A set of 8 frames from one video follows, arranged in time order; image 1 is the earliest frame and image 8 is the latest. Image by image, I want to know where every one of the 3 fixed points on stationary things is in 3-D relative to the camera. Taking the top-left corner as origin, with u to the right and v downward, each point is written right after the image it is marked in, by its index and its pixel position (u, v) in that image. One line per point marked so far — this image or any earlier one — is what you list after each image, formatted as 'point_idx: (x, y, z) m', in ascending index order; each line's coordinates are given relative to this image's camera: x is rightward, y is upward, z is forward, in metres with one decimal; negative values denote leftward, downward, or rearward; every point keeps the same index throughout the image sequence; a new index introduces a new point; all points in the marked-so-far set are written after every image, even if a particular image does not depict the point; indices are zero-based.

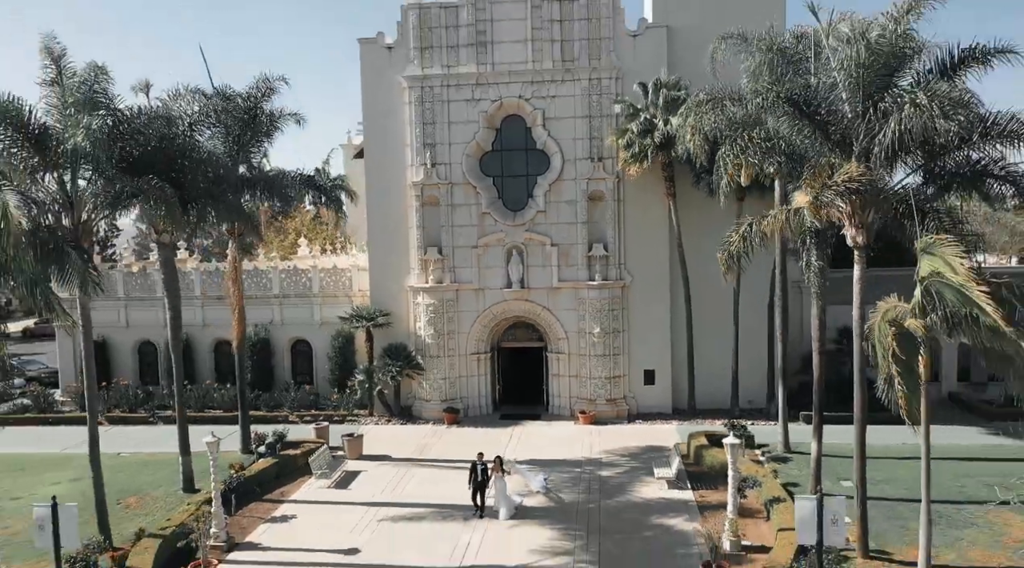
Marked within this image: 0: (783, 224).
0: (+4.2, +0.9, +13.9) m
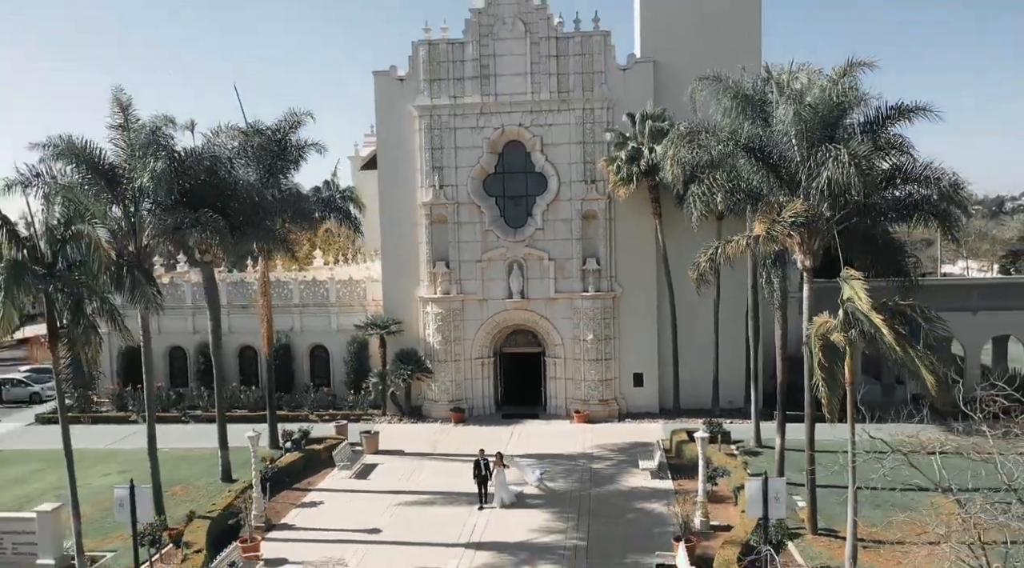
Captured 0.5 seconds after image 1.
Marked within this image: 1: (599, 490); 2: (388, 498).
0: (+4.2, +0.6, +16.2) m
1: (+1.9, -4.5, +18.7) m
2: (-2.7, -4.7, +19.1) m
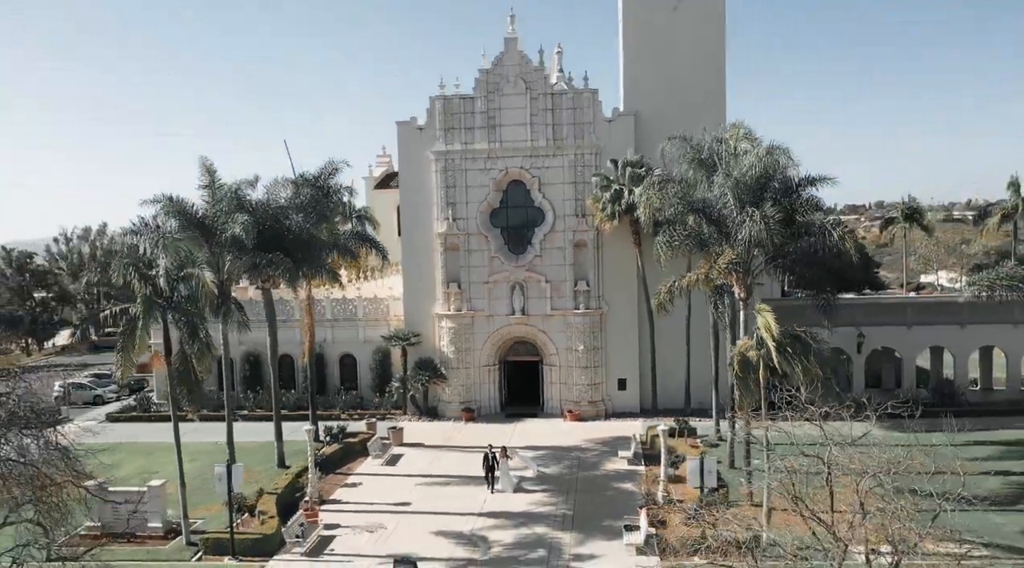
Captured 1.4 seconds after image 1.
0: (+4.3, 0.0, +20.6) m
1: (+2.0, -5.1, +23.2) m
2: (-2.6, -5.3, +23.5) m
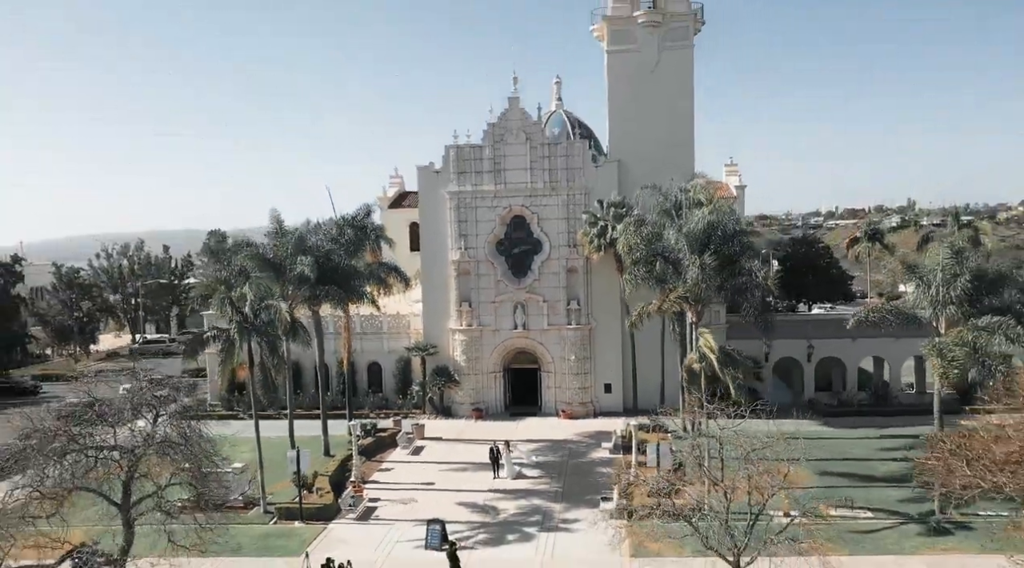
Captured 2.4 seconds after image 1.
0: (+4.4, -0.8, +26.2) m
1: (+2.1, -5.9, +28.7) m
2: (-2.6, -6.1, +29.1) m
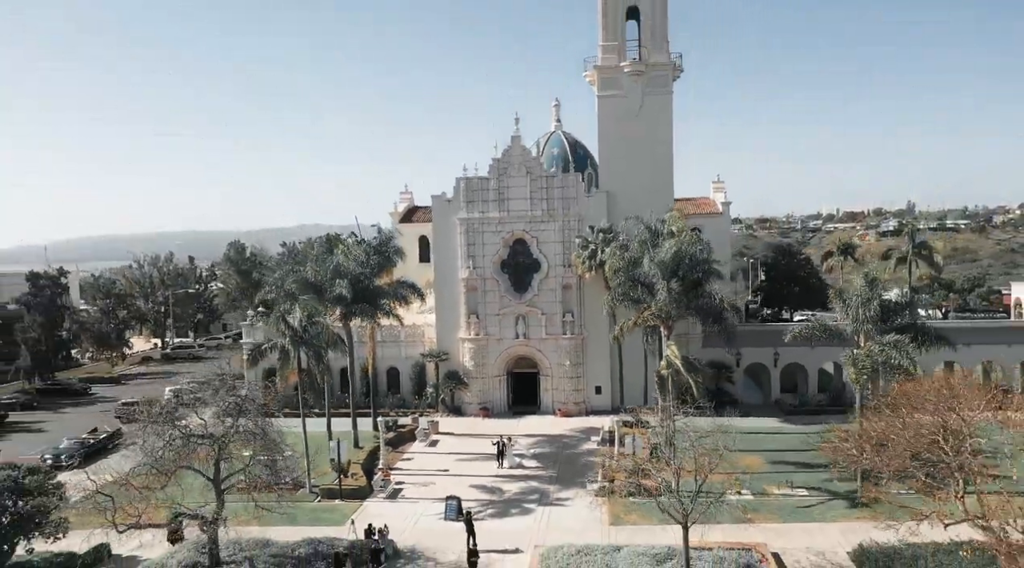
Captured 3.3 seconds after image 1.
0: (+4.5, -1.5, +31.3) m
1: (+2.2, -6.6, +33.8) m
2: (-2.5, -6.8, +34.2) m
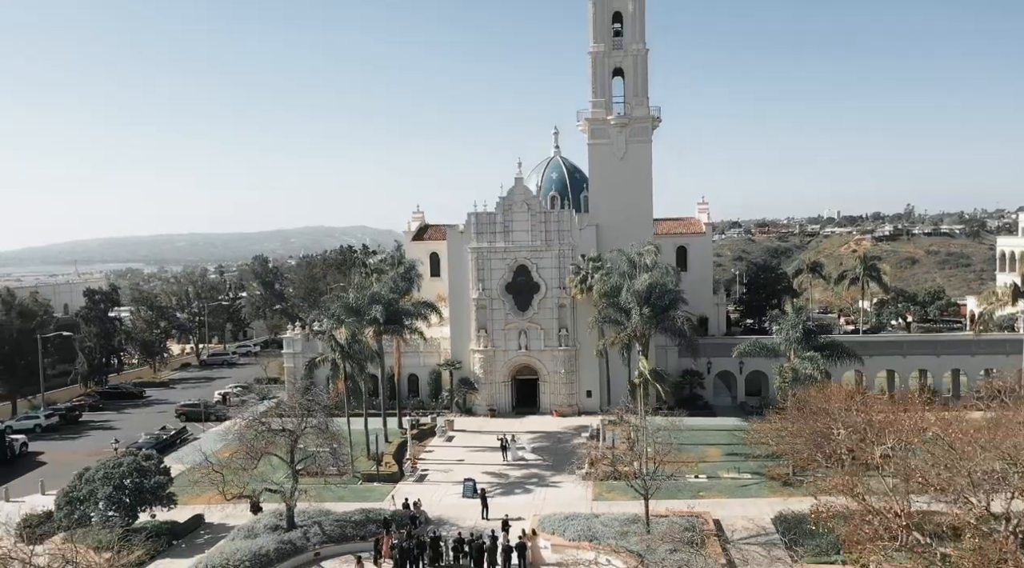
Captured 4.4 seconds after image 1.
0: (+4.6, -2.5, +38.4) m
1: (+2.3, -7.6, +40.9) m
2: (-2.3, -7.9, +41.3) m
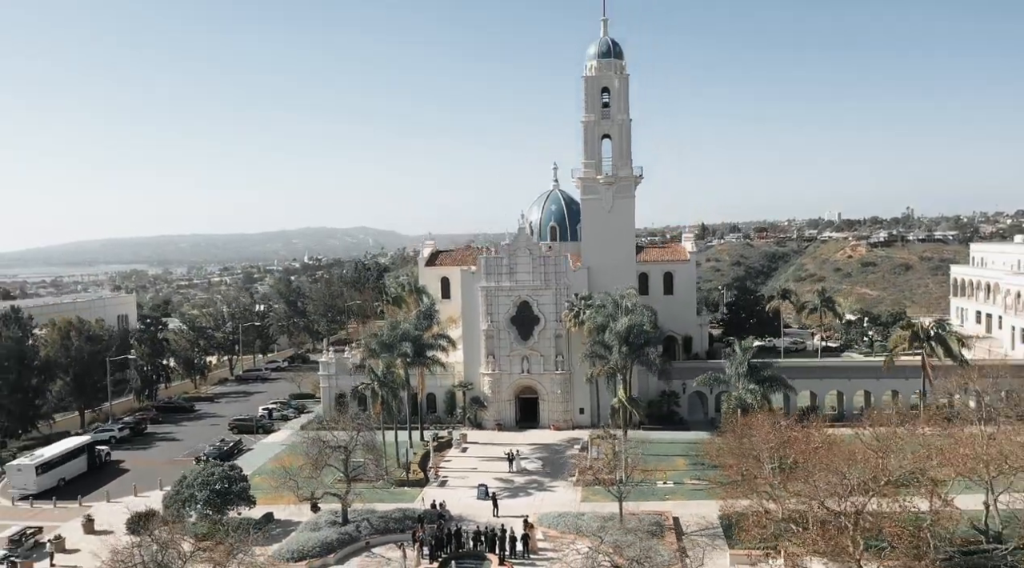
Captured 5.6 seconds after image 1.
0: (+4.9, -4.7, +46.8) m
1: (+2.6, -9.8, +49.3) m
2: (-2.0, -10.1, +49.7) m
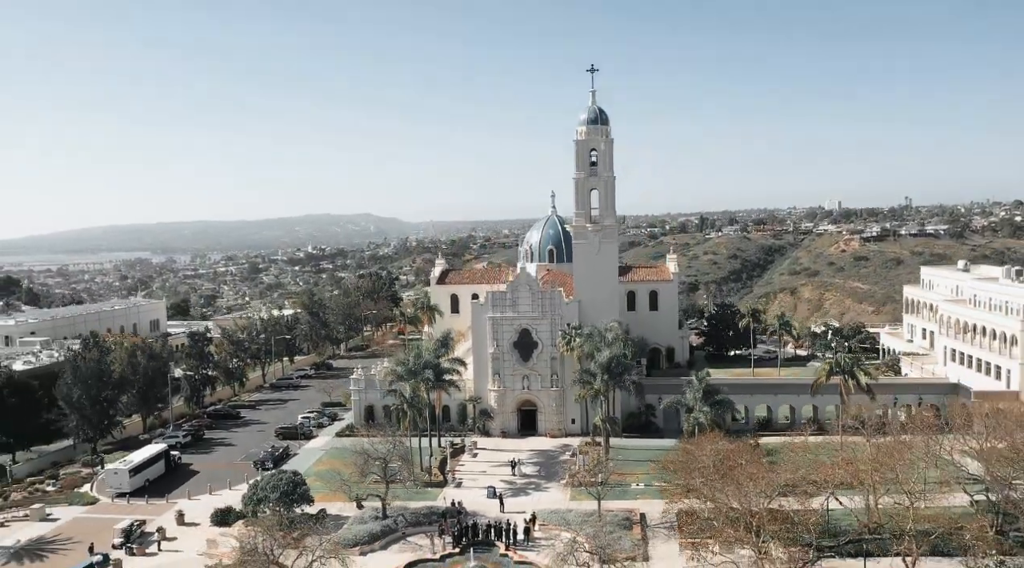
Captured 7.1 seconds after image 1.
0: (+5.1, -7.2, +57.3) m
1: (+2.8, -12.3, +59.9) m
2: (-1.9, -12.5, +60.3) m
